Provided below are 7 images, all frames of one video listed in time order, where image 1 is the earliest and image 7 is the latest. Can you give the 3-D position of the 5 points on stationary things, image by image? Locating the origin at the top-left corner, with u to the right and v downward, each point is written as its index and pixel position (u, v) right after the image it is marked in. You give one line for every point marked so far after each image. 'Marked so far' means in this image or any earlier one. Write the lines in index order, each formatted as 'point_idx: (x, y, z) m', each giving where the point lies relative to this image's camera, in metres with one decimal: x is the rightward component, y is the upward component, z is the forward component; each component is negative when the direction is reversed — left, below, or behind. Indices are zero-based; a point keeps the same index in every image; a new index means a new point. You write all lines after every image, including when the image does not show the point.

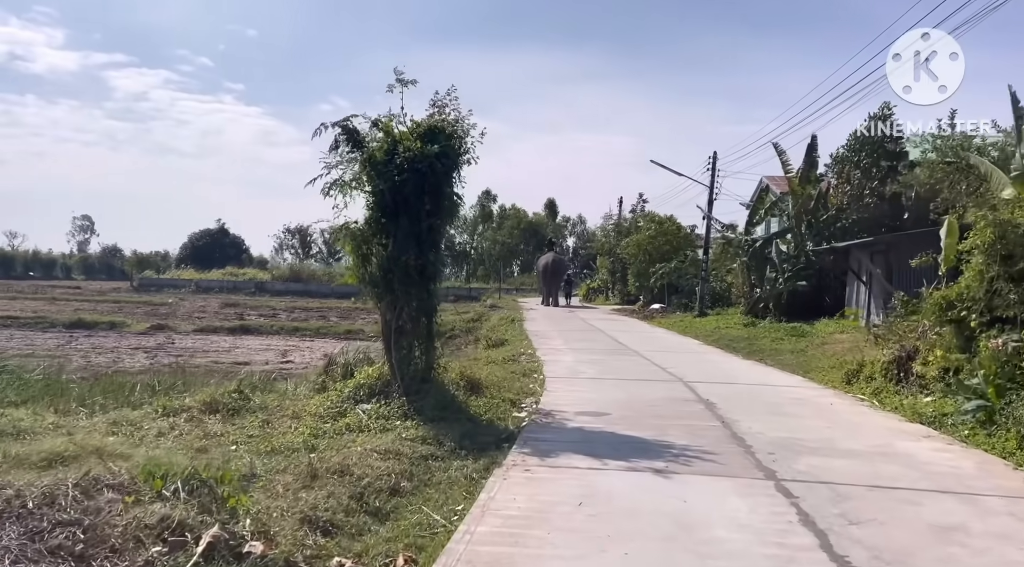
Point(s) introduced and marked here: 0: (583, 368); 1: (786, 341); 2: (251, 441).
0: (+1.1, -1.4, +12.2) m
1: (+6.4, -1.4, +17.9) m
2: (-2.3, -1.4, +6.8) m
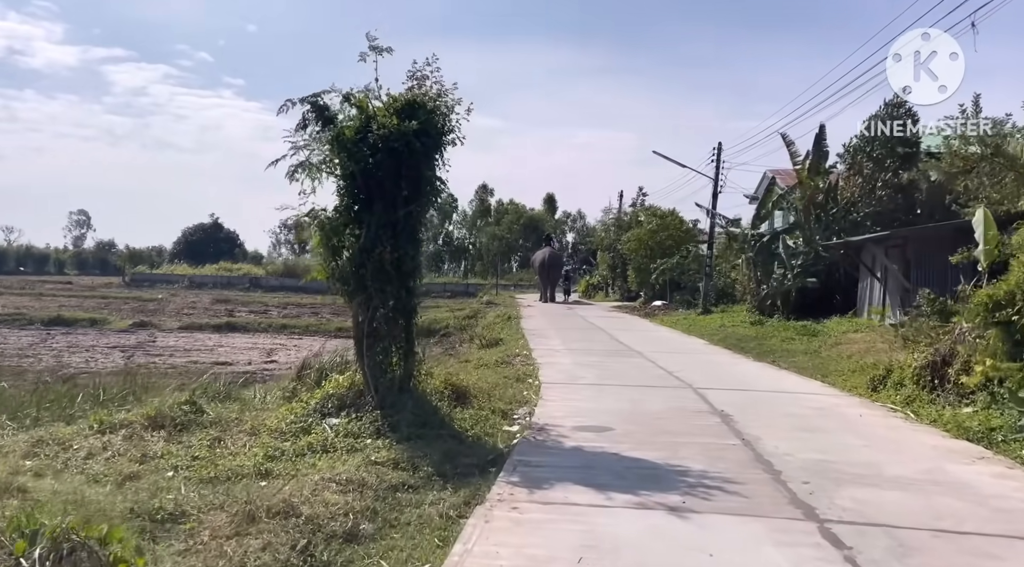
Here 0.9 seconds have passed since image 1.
0: (+1.0, -1.3, +11.3) m
1: (+6.3, -1.3, +17.0) m
2: (-2.4, -1.4, +5.9) m
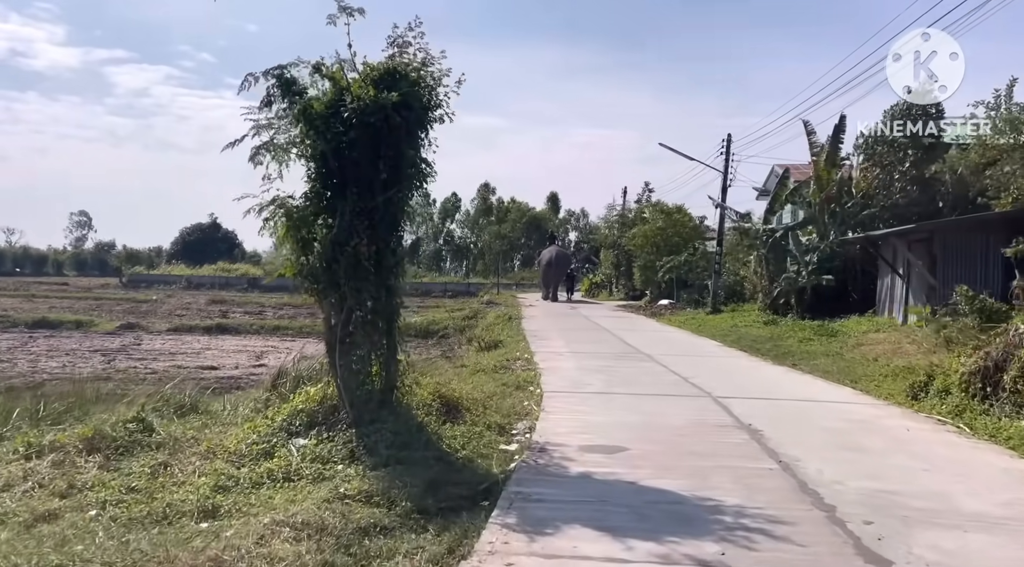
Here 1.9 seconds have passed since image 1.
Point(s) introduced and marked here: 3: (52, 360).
0: (+1.0, -1.3, +10.3) m
1: (+6.3, -1.2, +16.0) m
2: (-2.4, -1.4, +4.9) m
3: (-10.8, -1.8, +18.0) m
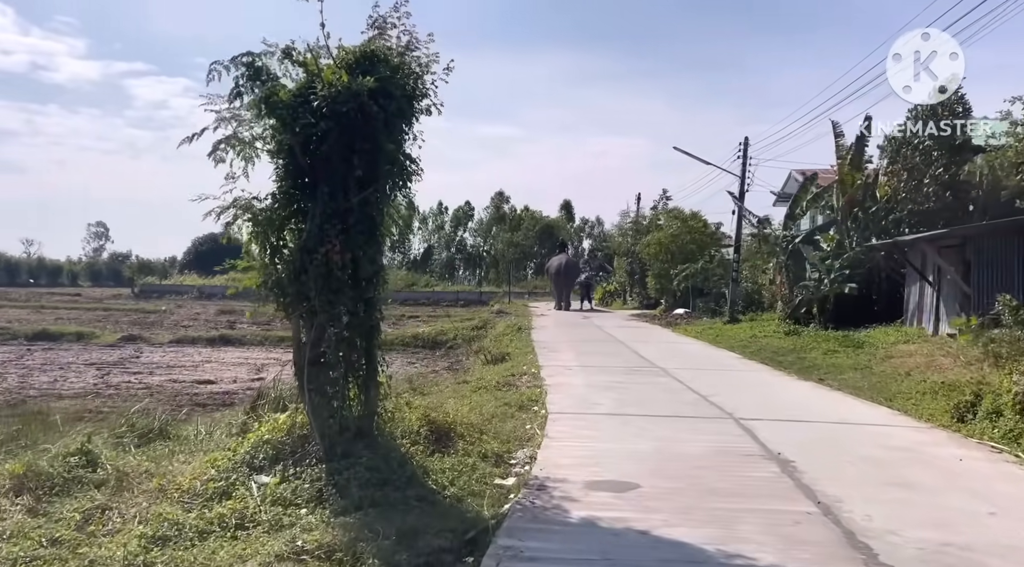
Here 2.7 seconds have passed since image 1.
0: (+1.0, -1.4, +9.5) m
1: (+6.4, -1.4, +15.0) m
2: (-2.5, -1.4, +4.1) m
3: (-10.6, -2.0, +17.4) m
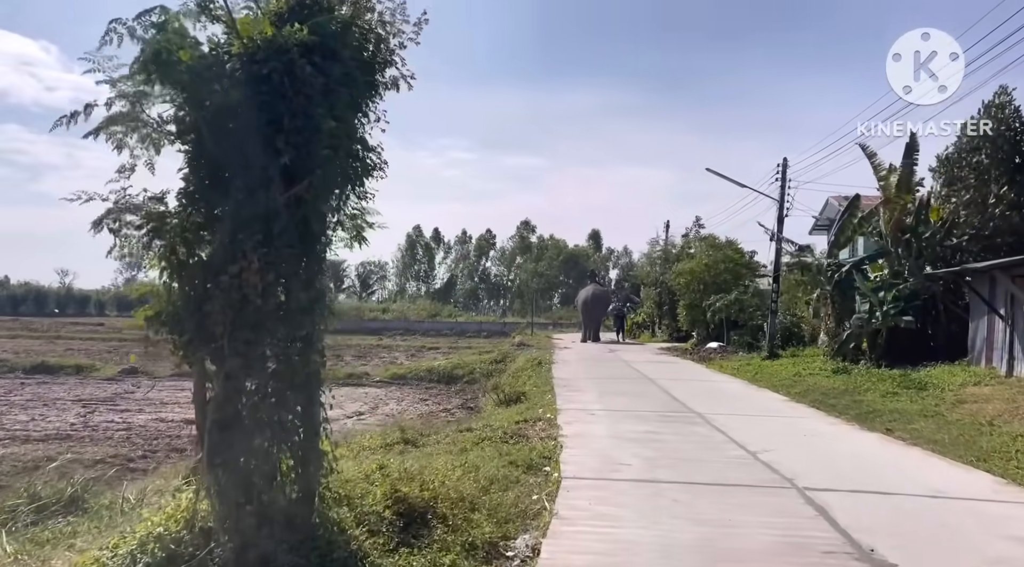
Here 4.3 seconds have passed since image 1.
0: (+1.1, -1.7, +7.8) m
1: (+6.7, -2.0, +13.2) m
2: (-2.6, -1.6, +2.6) m
3: (-10.2, -2.7, +16.1) m
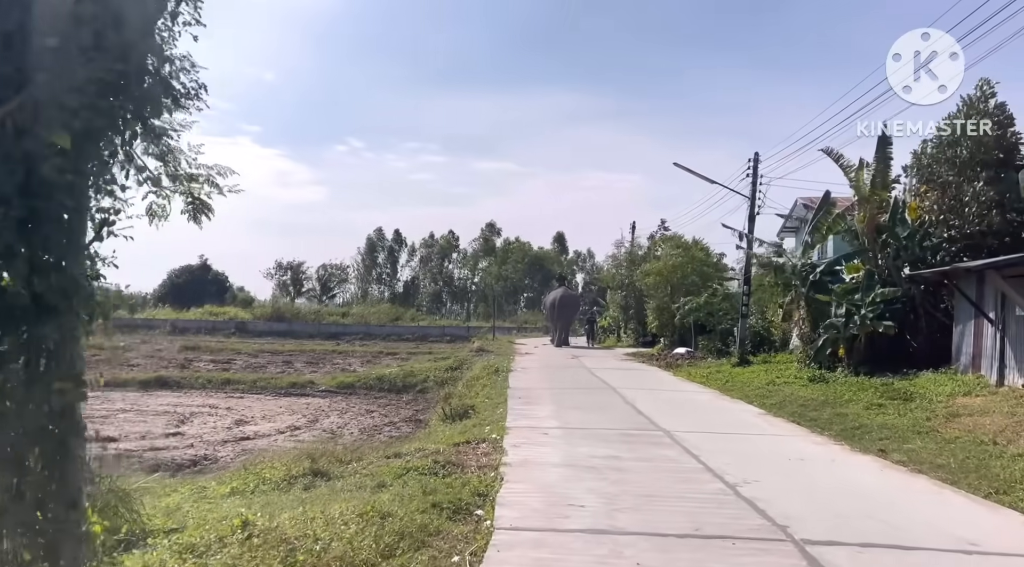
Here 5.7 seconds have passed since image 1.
0: (+0.5, -1.7, +6.4) m
1: (+5.9, -2.0, +12.0) m
2: (-3.0, -1.5, +1.0) m
3: (-11.1, -2.7, +14.2) m
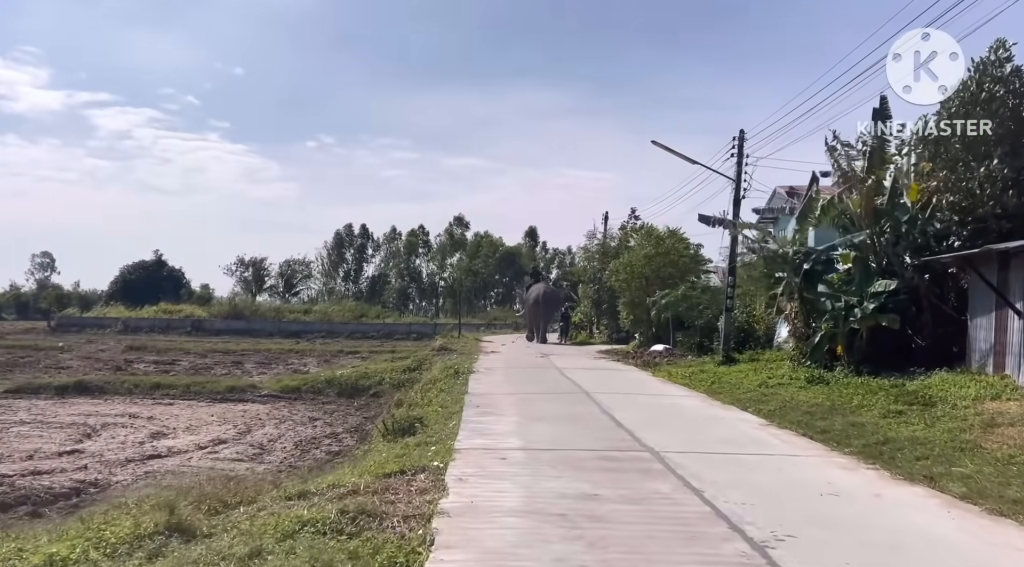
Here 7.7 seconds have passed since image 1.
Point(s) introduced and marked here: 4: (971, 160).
0: (+0.1, -1.6, +4.4) m
1: (+5.3, -1.8, +10.2) m
2: (-3.2, -1.4, -1.1) m
3: (-11.8, -2.5, +11.8) m
4: (+9.3, +2.6, +15.4) m
